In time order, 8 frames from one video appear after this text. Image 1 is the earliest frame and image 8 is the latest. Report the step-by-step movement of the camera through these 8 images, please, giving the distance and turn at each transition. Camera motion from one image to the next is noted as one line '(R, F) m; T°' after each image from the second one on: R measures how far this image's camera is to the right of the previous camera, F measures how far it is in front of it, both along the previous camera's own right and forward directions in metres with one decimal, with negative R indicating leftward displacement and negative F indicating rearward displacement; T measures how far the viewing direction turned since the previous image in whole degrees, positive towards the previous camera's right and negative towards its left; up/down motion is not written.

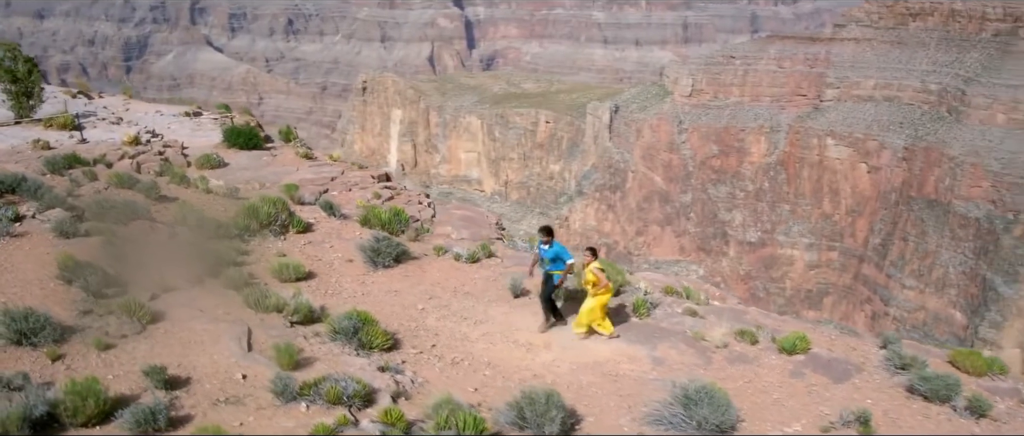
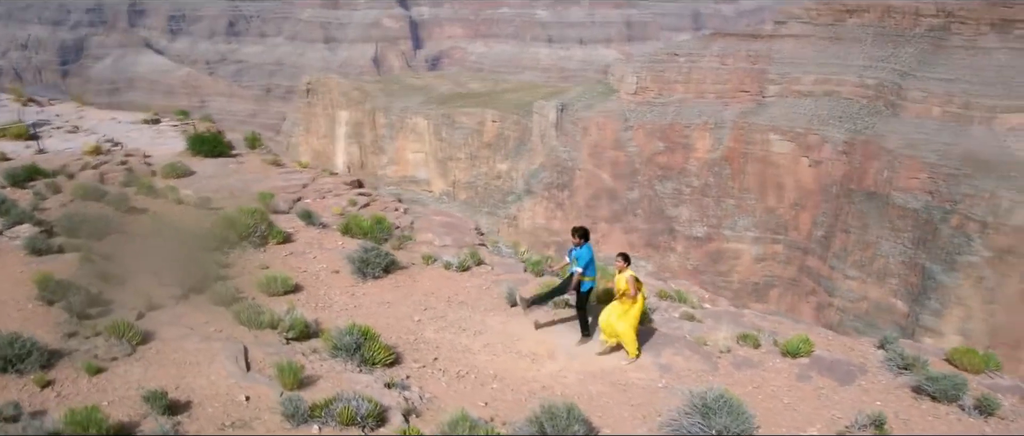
(-0.4, +0.2) m; +3°
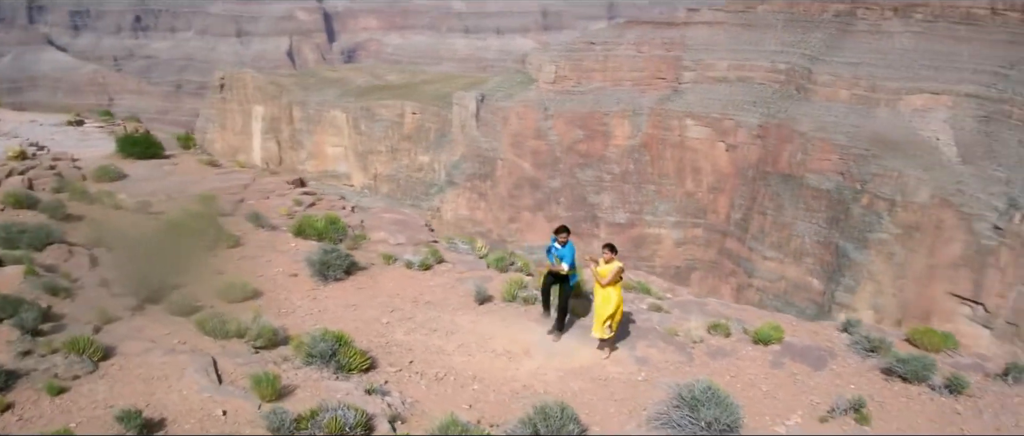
(-0.4, +0.1) m; +5°
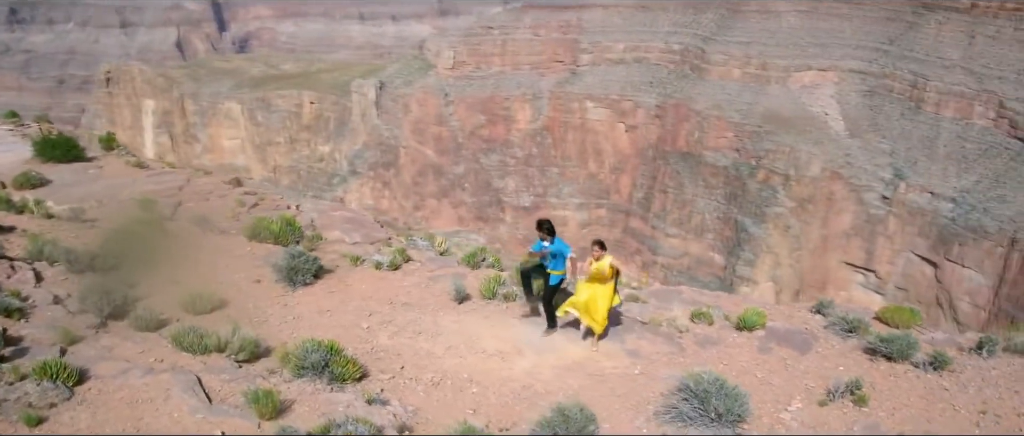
(-0.7, +0.2) m; +6°
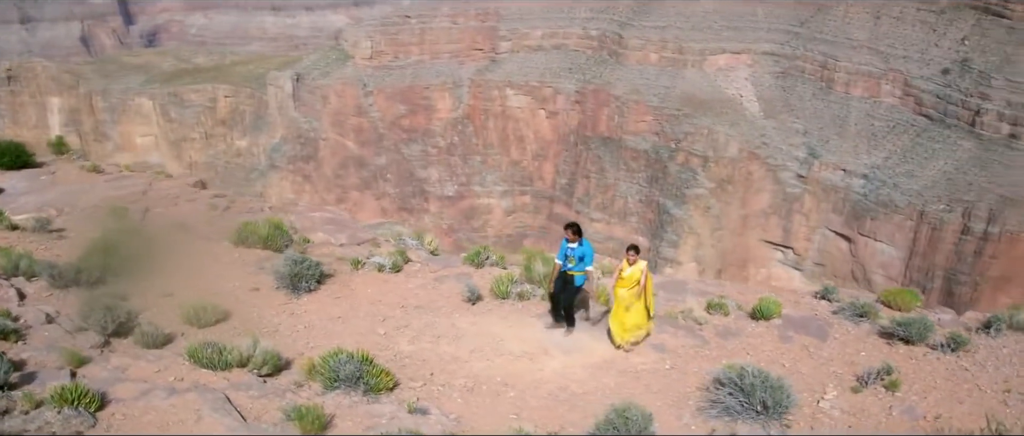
(-0.8, +0.2) m; +5°
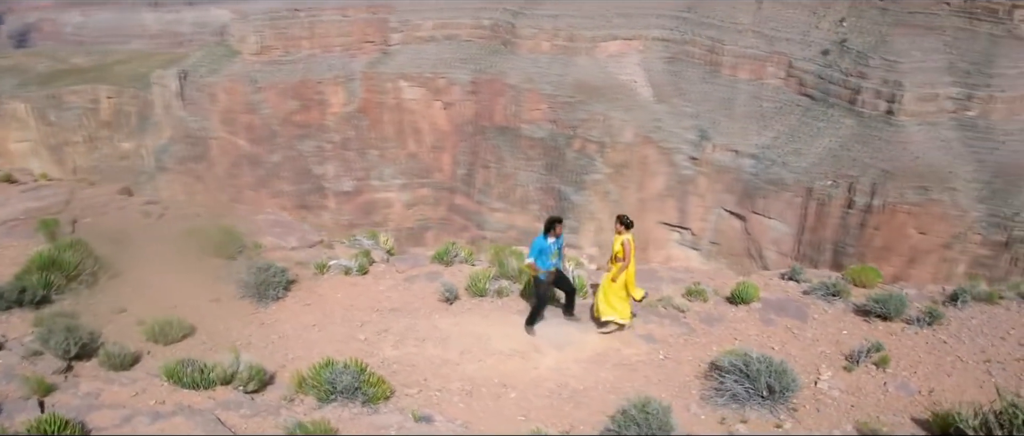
(-0.6, +0.2) m; +6°
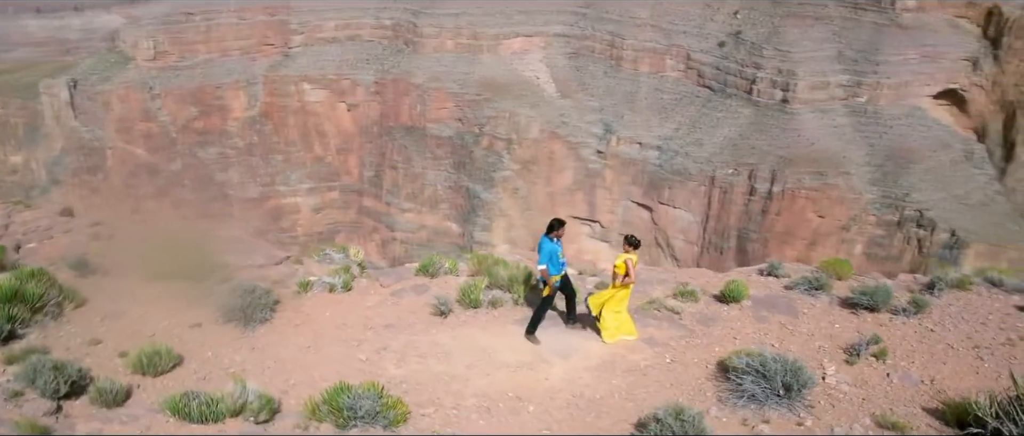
(-0.7, +0.1) m; +6°
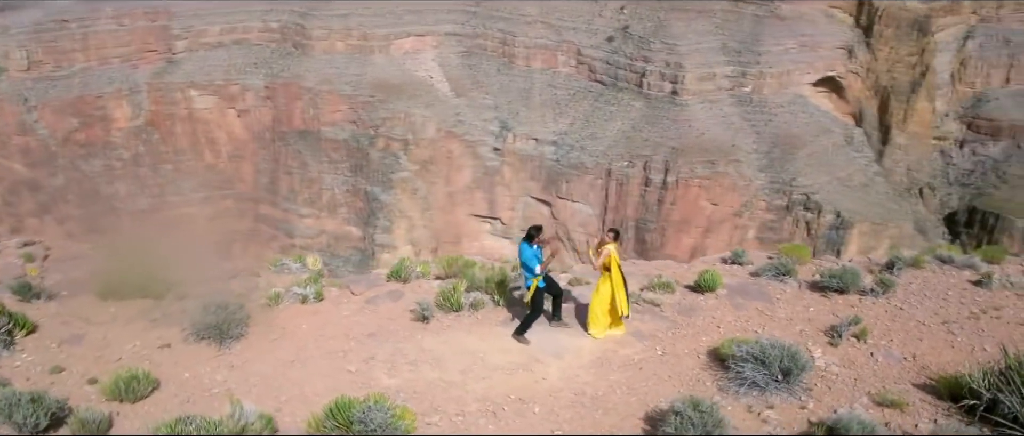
(-0.7, +0.1) m; +6°
